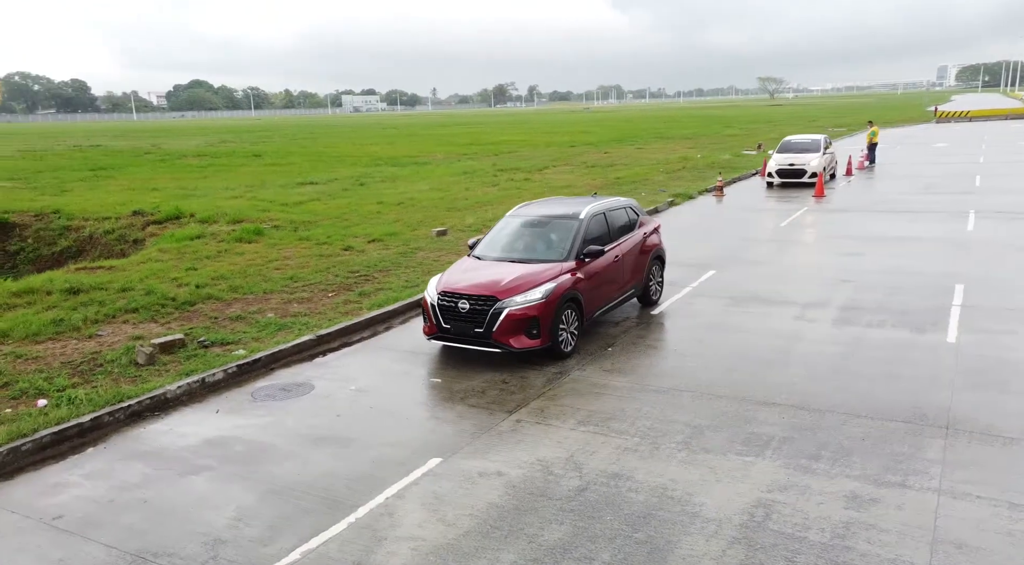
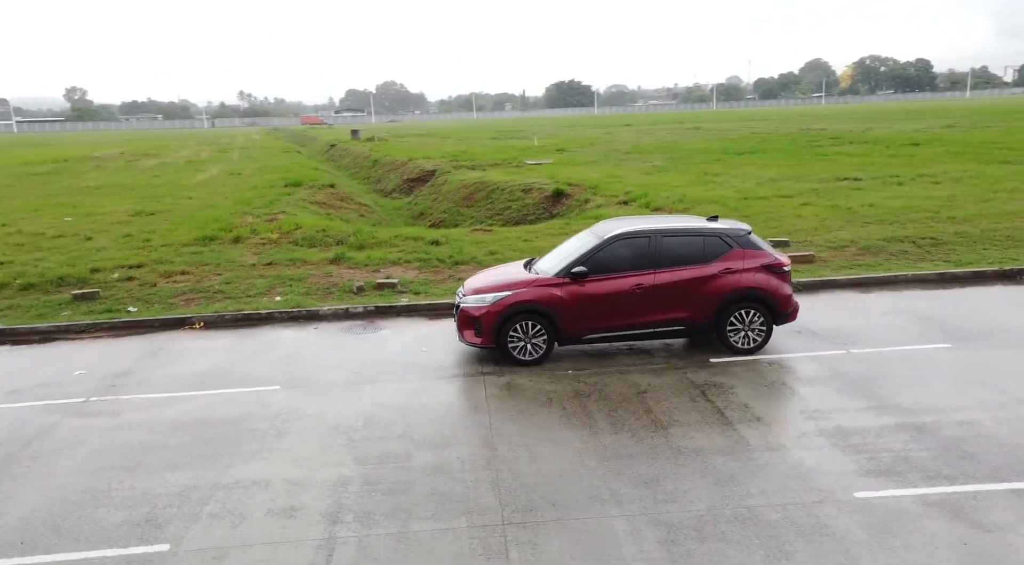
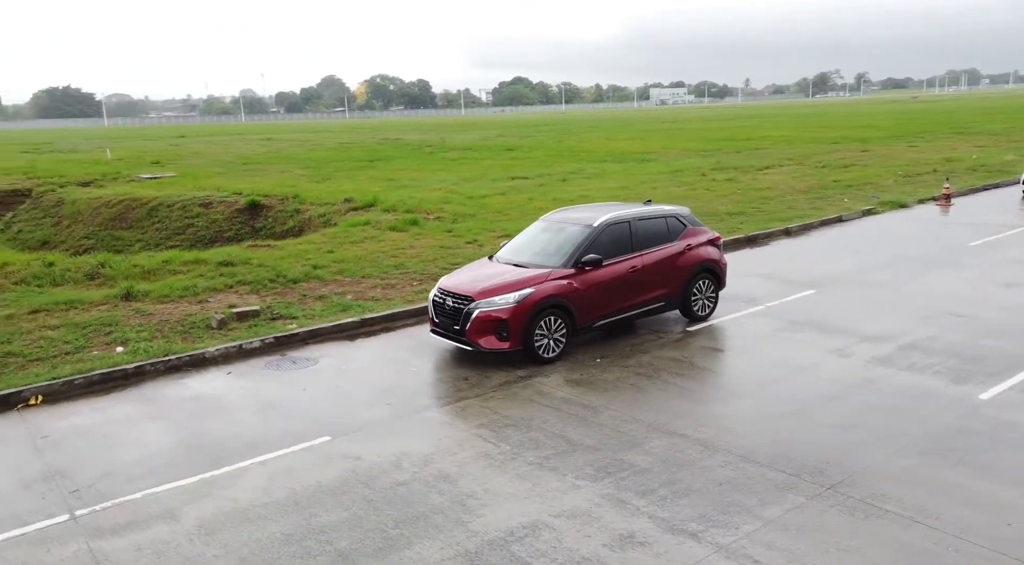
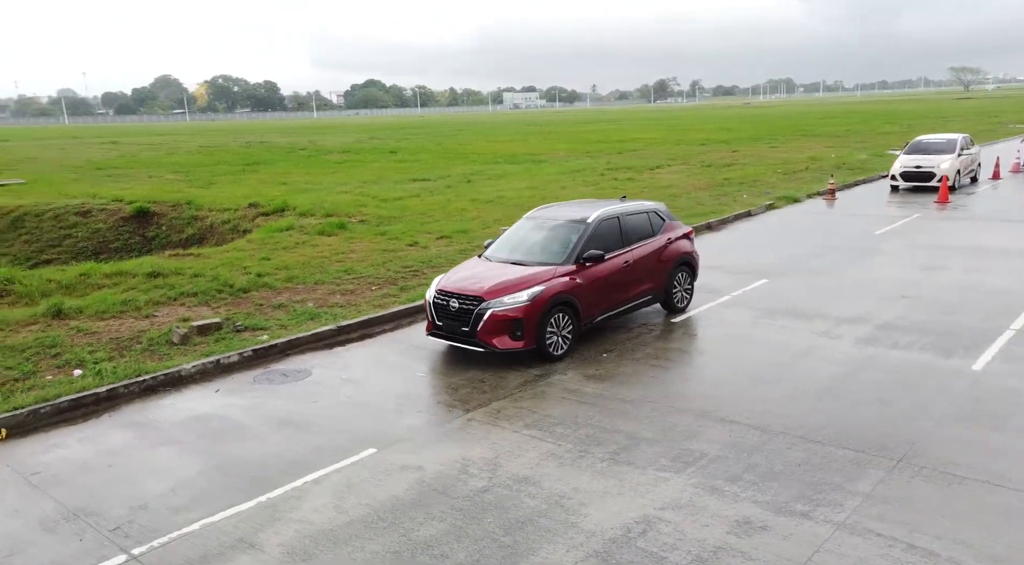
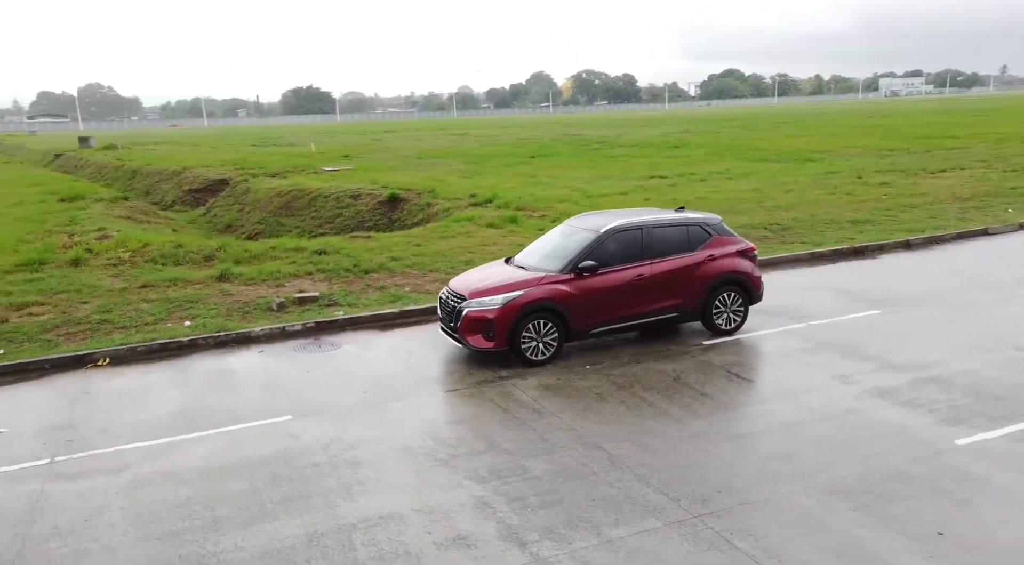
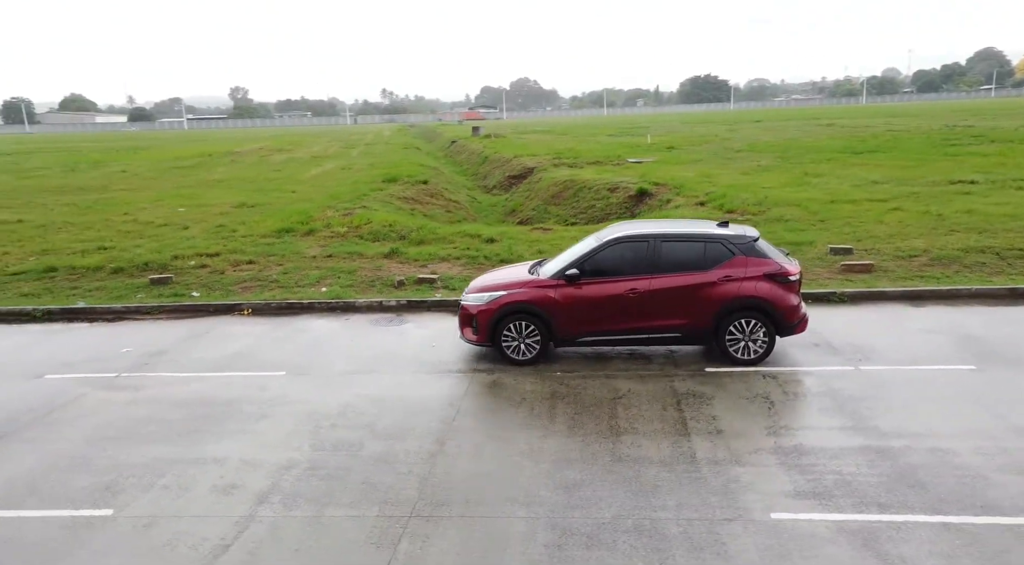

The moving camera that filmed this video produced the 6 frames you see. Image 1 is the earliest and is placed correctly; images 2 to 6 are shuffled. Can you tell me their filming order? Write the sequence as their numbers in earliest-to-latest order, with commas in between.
4, 3, 5, 2, 6
